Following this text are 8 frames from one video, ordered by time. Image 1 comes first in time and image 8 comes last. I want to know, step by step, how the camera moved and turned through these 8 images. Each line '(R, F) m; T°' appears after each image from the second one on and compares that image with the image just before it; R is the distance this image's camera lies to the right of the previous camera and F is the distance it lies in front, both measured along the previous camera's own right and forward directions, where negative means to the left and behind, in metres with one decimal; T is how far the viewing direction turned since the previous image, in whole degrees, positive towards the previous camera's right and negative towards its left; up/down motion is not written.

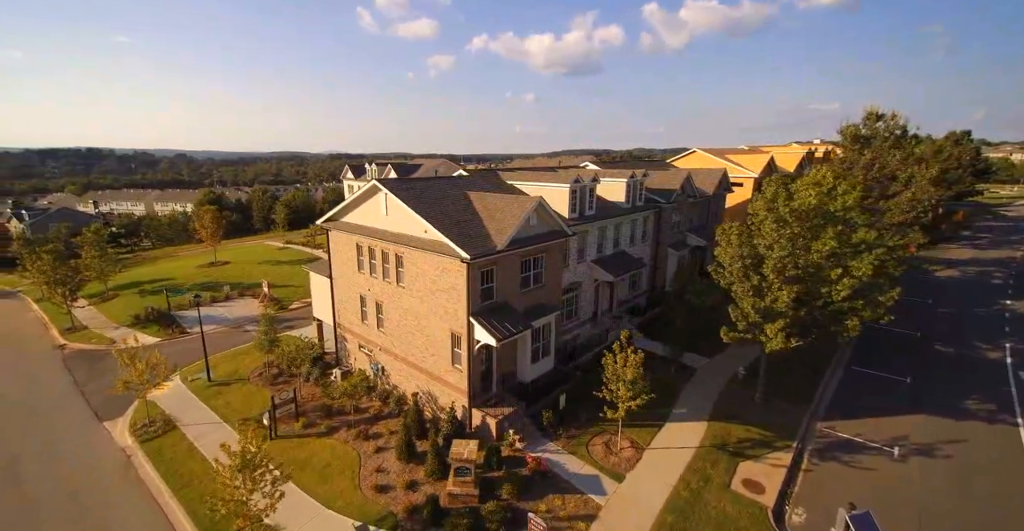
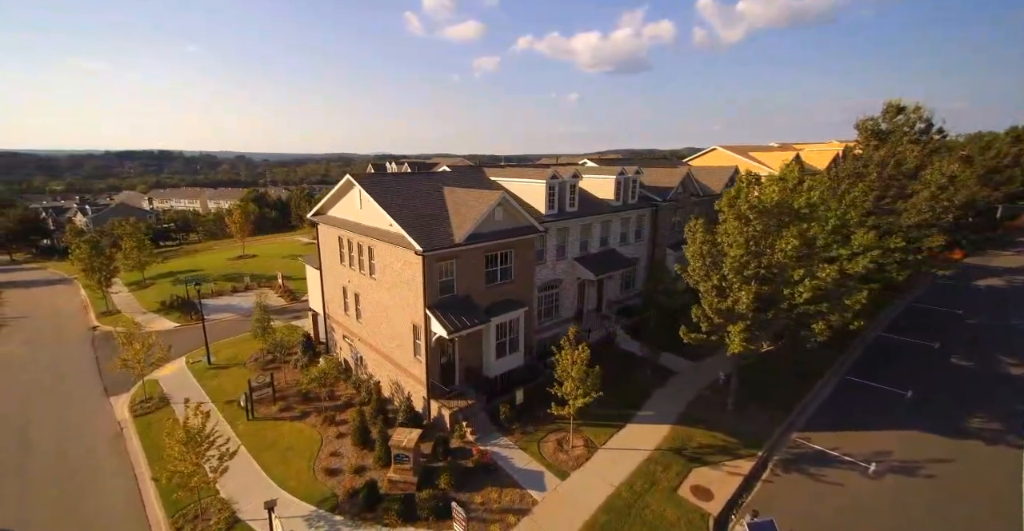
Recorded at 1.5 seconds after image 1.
(+3.2, 0.0) m; -5°
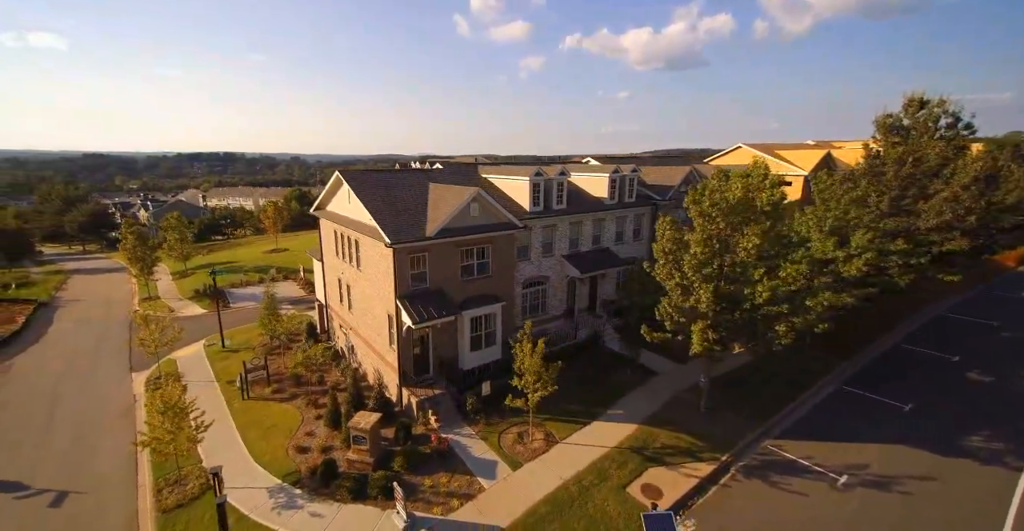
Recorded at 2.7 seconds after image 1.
(+3.0, -0.3) m; -6°
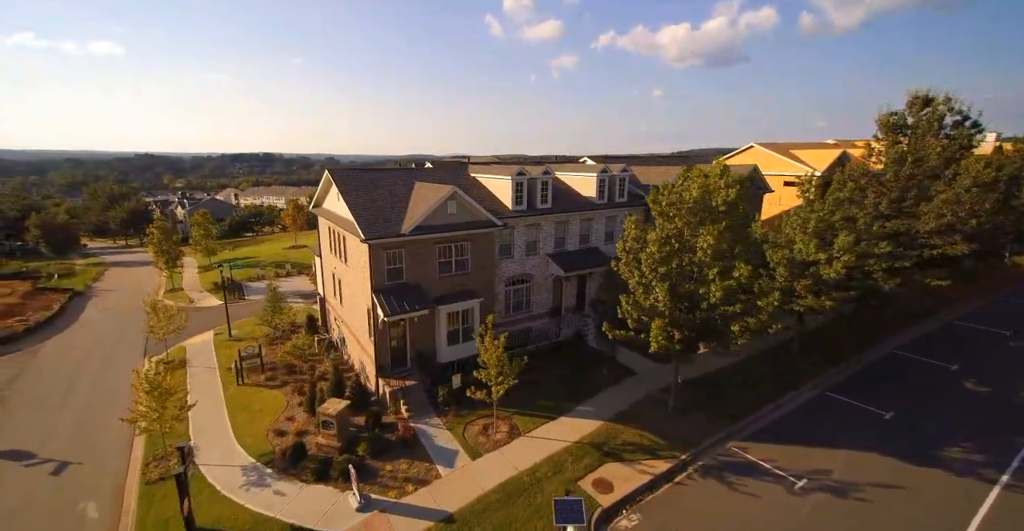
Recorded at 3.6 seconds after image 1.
(+2.4, -0.4) m; -4°
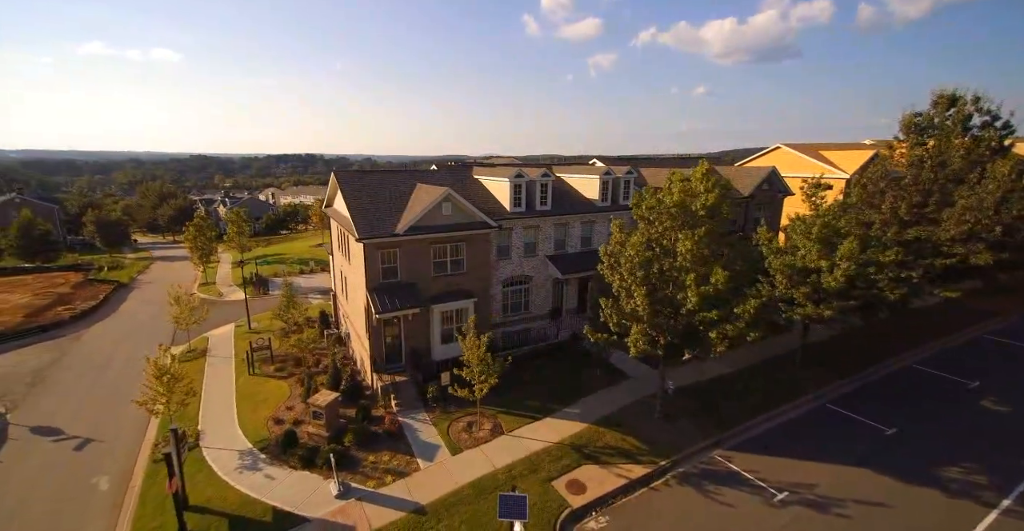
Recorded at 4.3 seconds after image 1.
(+1.9, -0.2) m; -4°
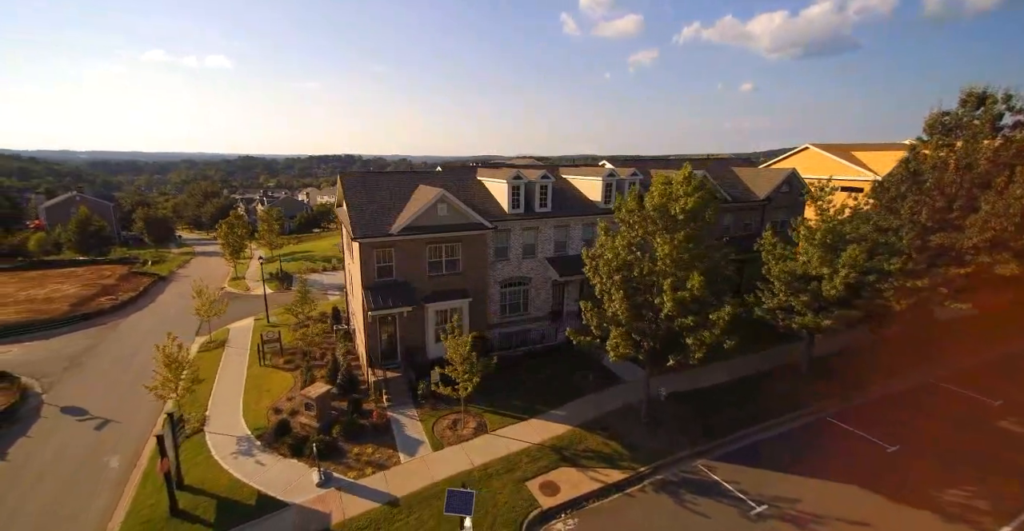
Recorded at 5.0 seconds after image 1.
(+1.9, -0.1) m; -4°
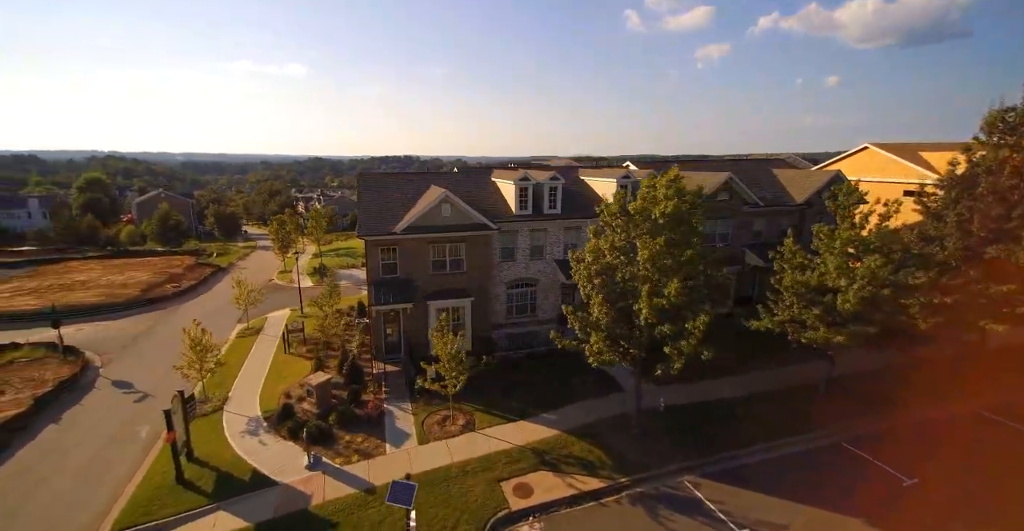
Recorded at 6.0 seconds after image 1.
(+2.6, +0.1) m; -7°
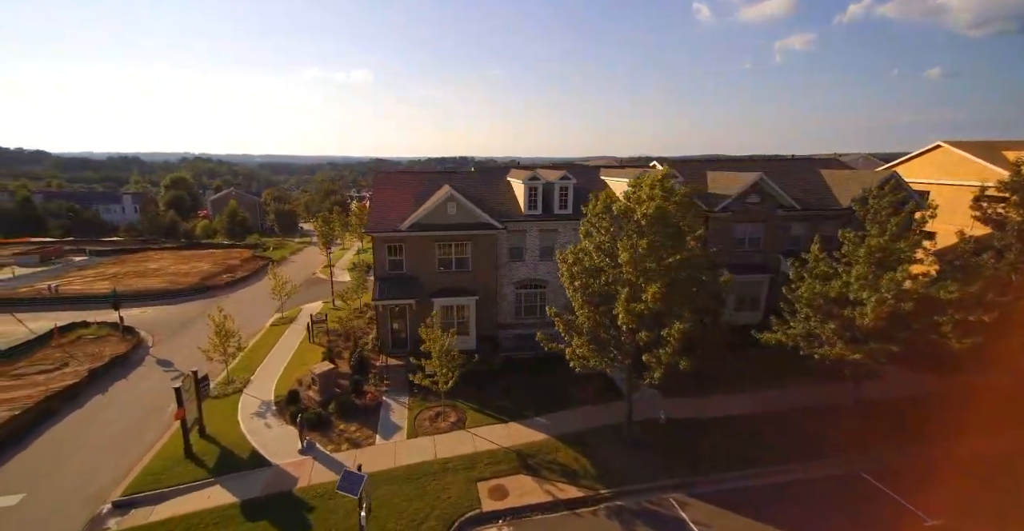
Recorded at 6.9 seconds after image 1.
(+2.4, +0.3) m; -7°
